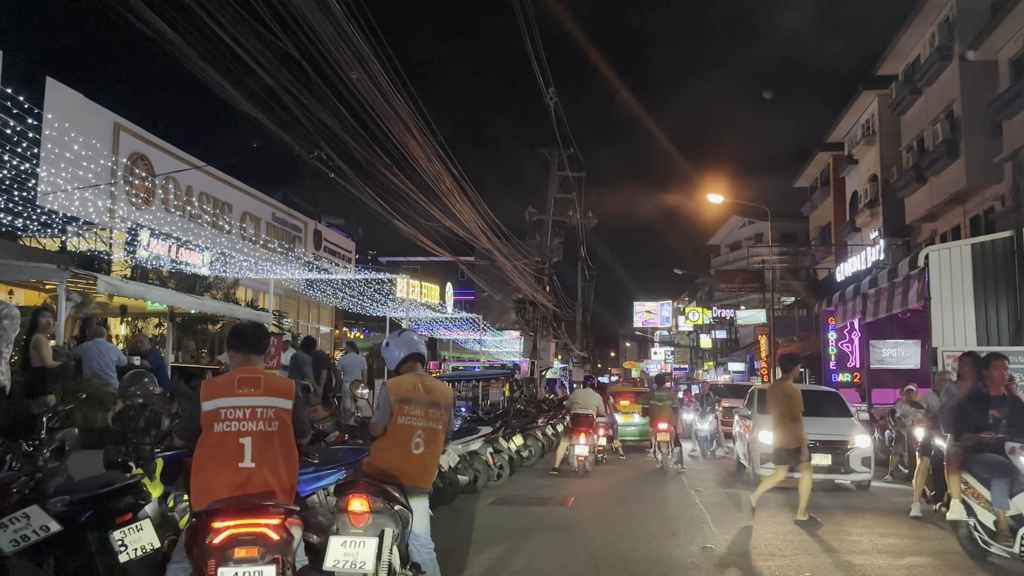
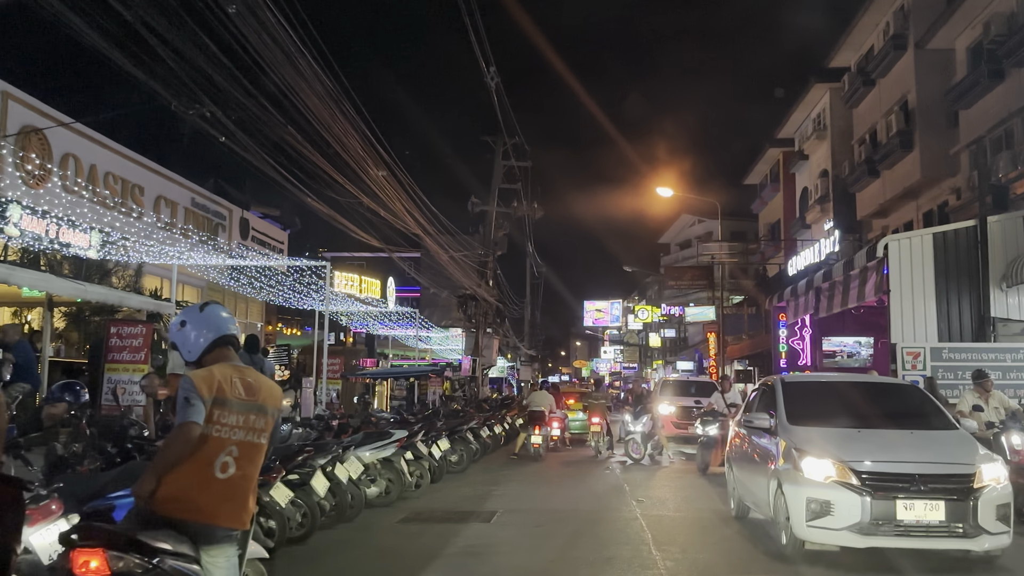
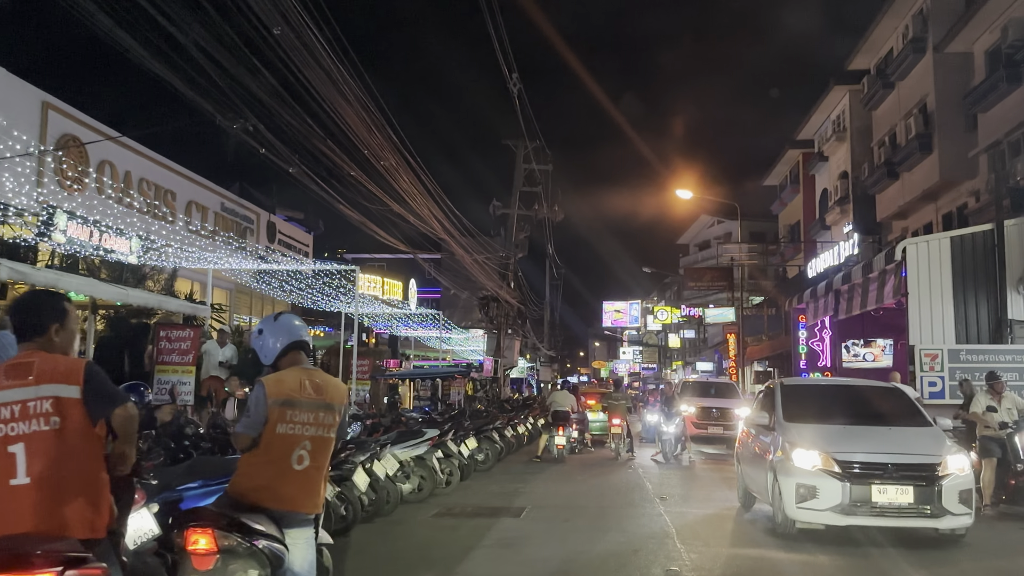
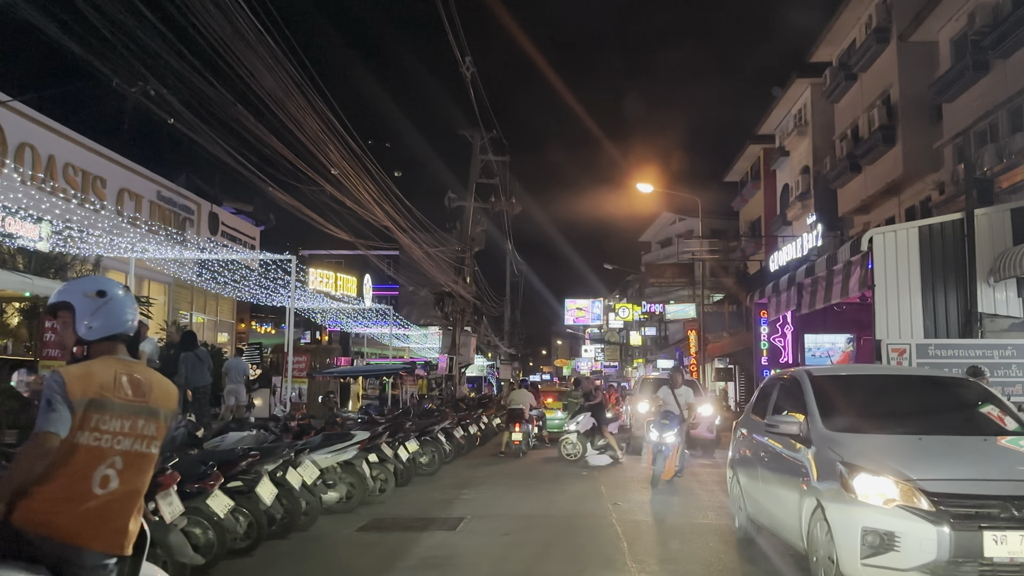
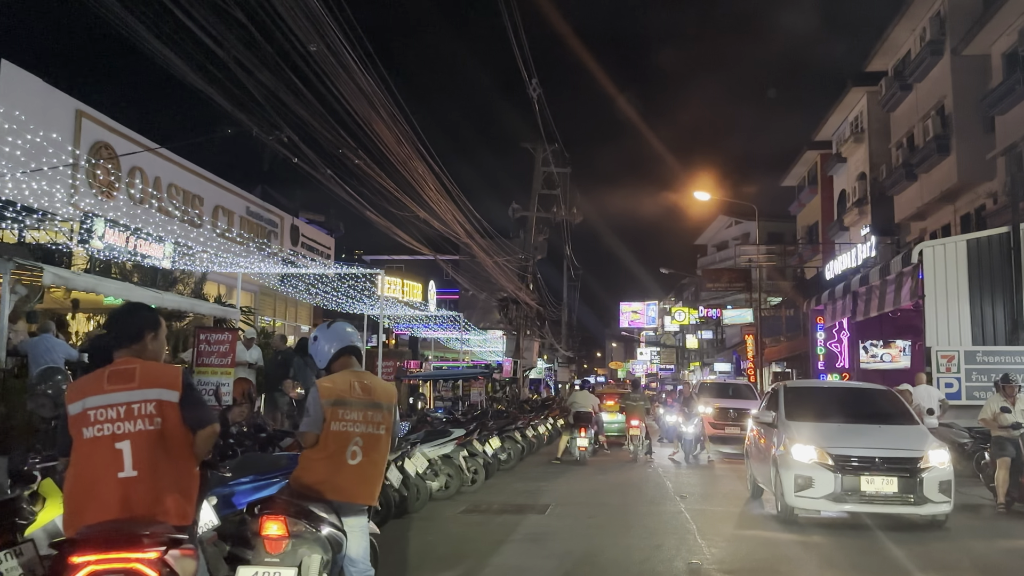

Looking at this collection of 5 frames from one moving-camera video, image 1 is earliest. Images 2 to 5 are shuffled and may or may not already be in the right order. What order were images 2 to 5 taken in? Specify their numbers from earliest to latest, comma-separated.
5, 3, 2, 4
